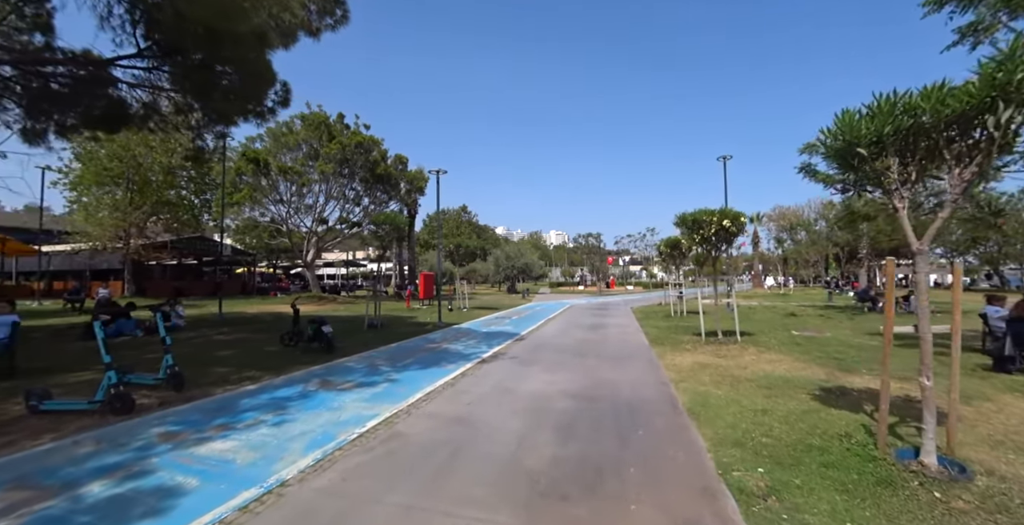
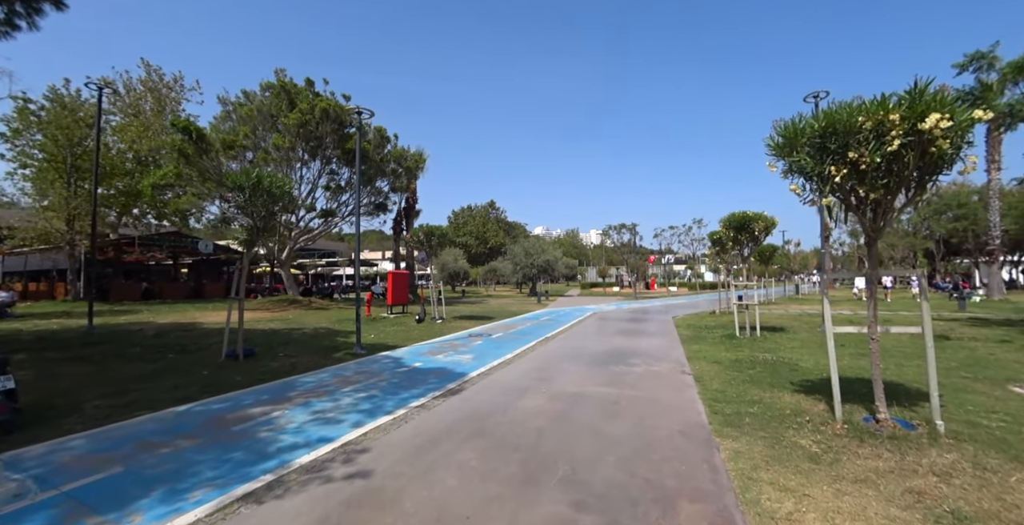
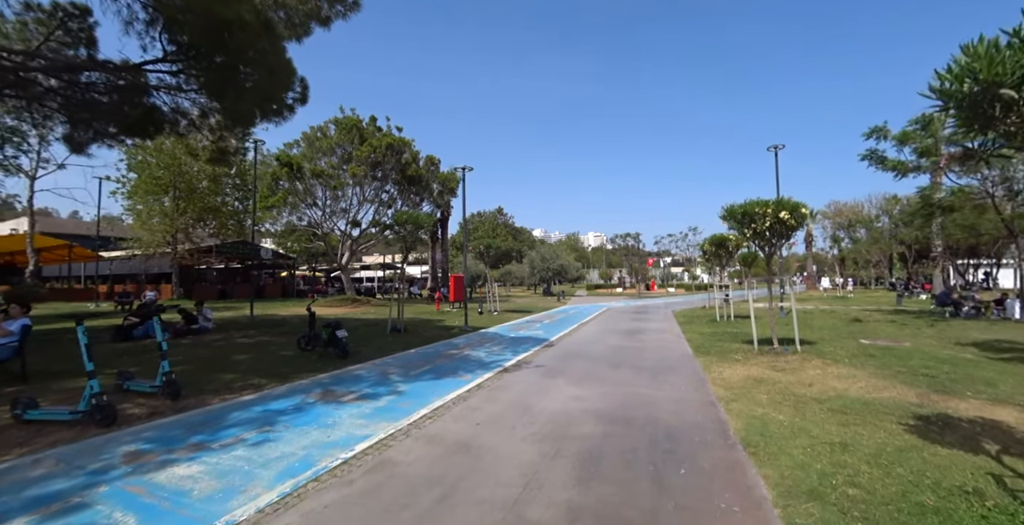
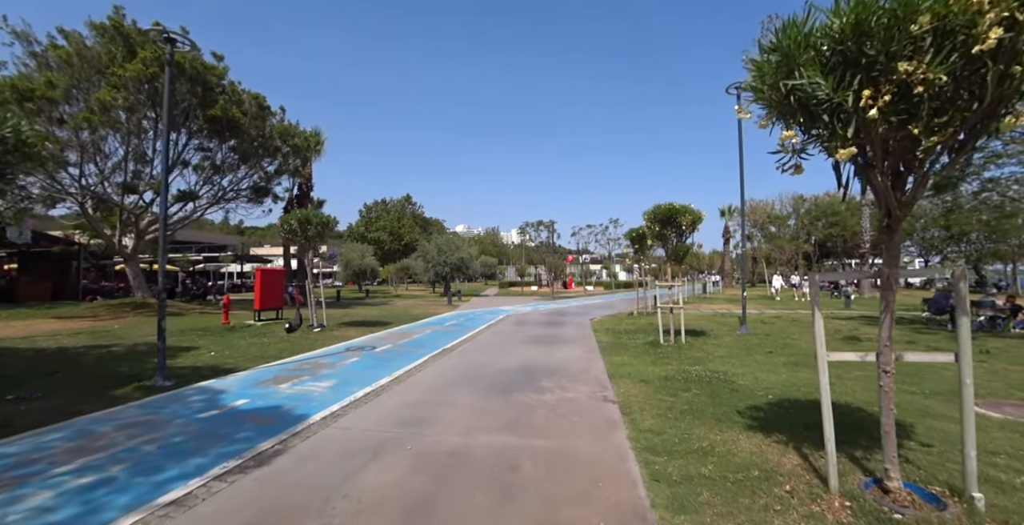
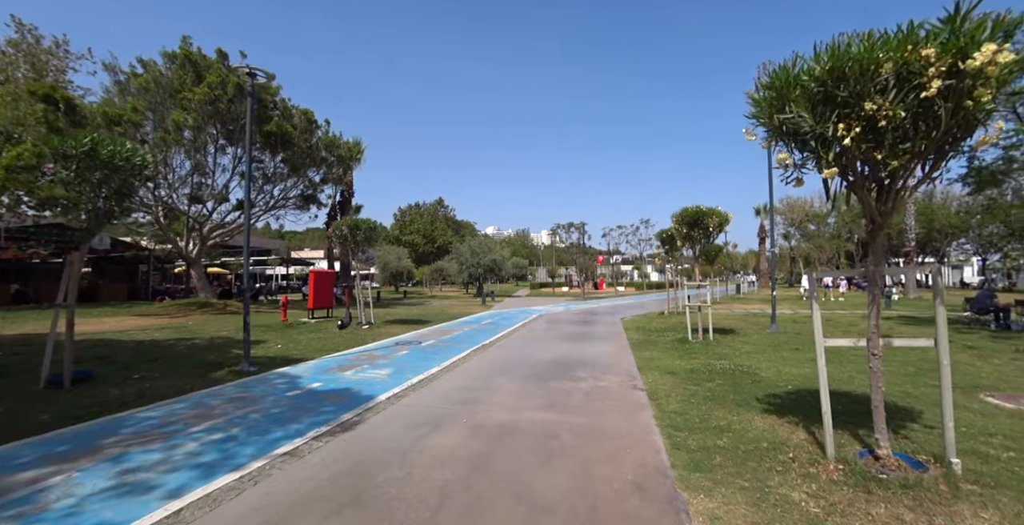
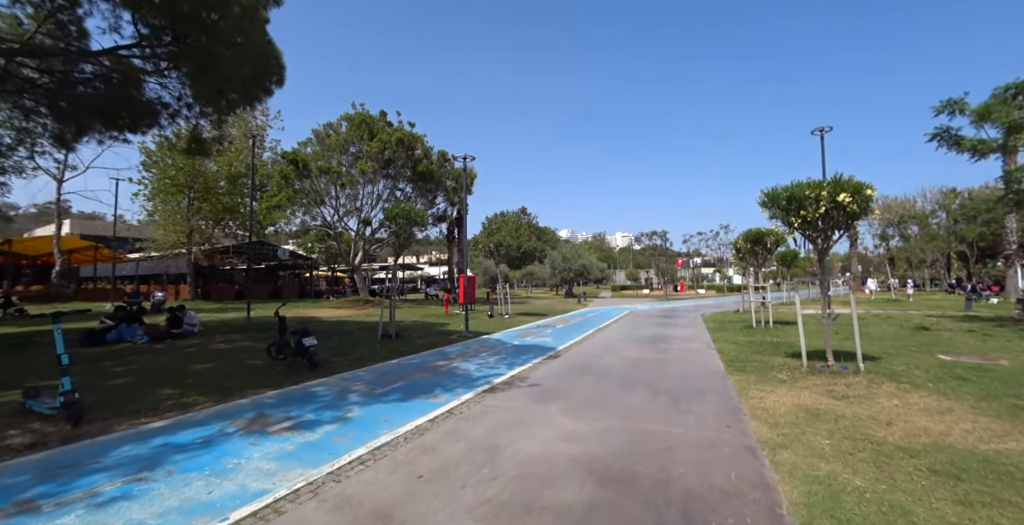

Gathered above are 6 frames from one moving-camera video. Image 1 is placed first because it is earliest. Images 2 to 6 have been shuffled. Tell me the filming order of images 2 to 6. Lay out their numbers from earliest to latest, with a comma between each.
3, 6, 2, 5, 4
